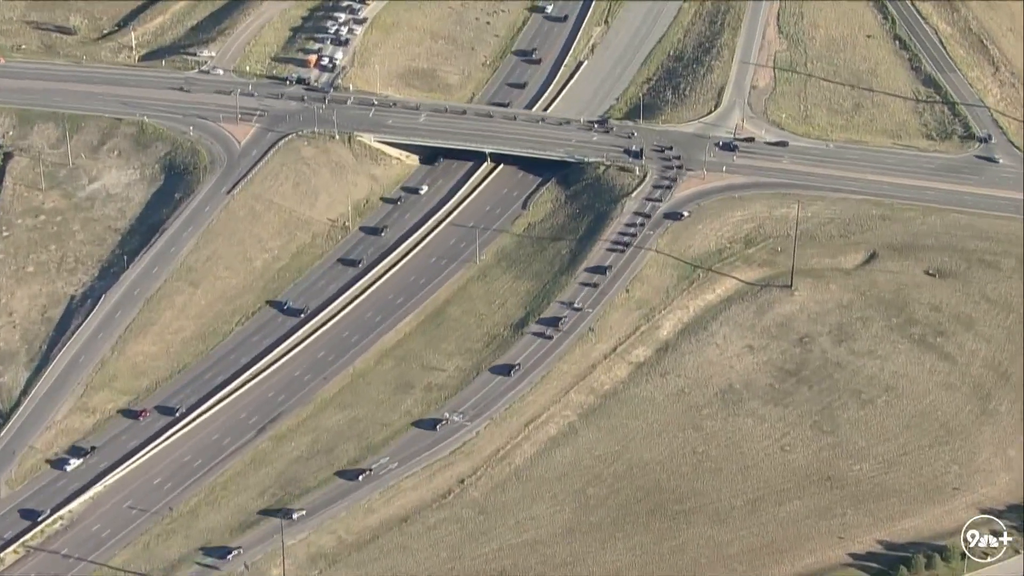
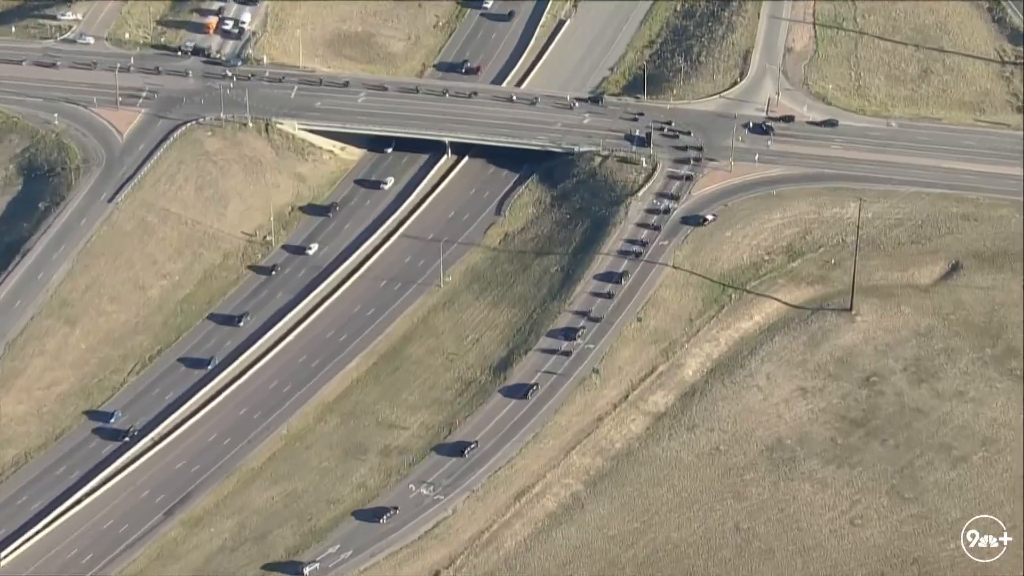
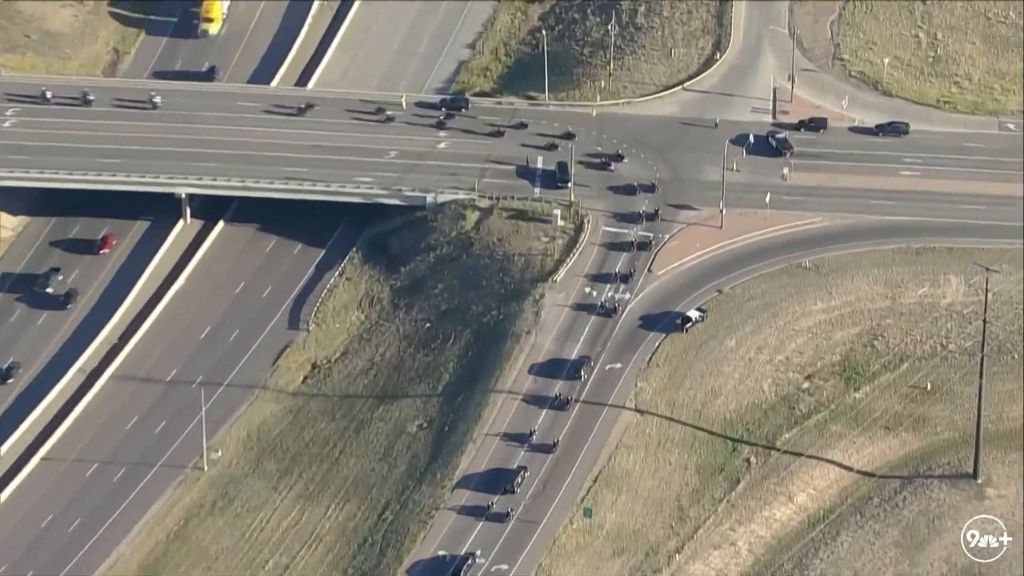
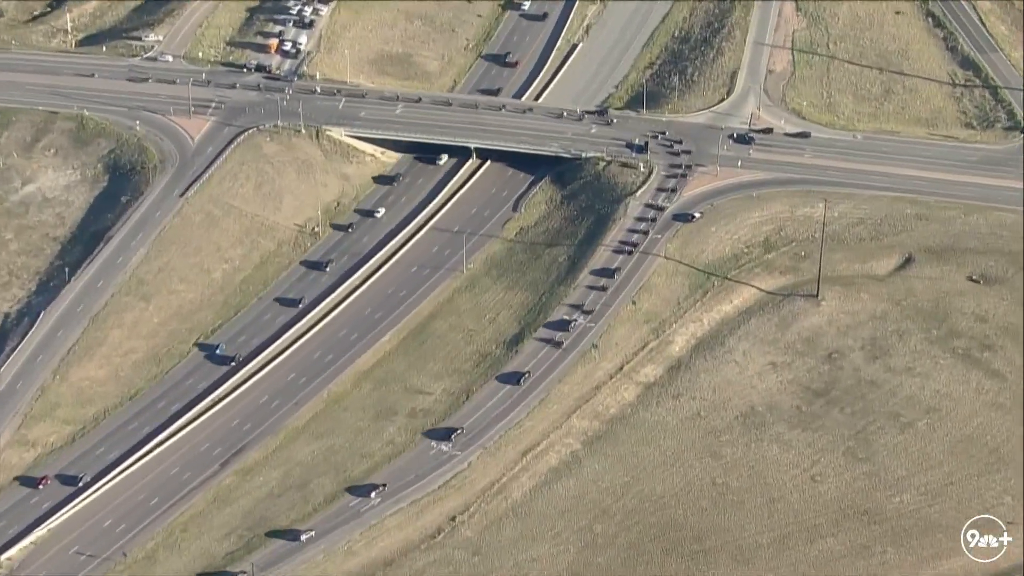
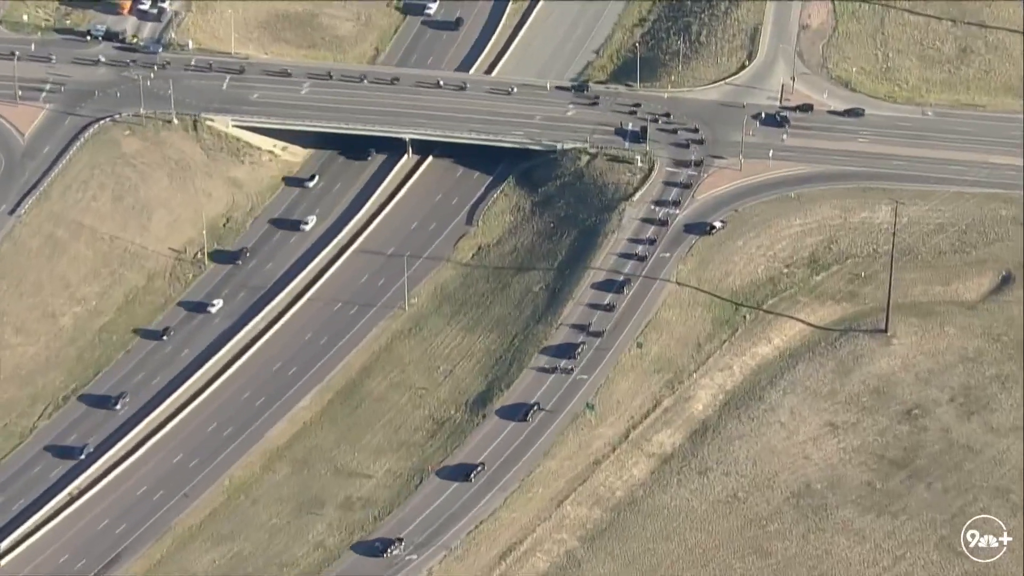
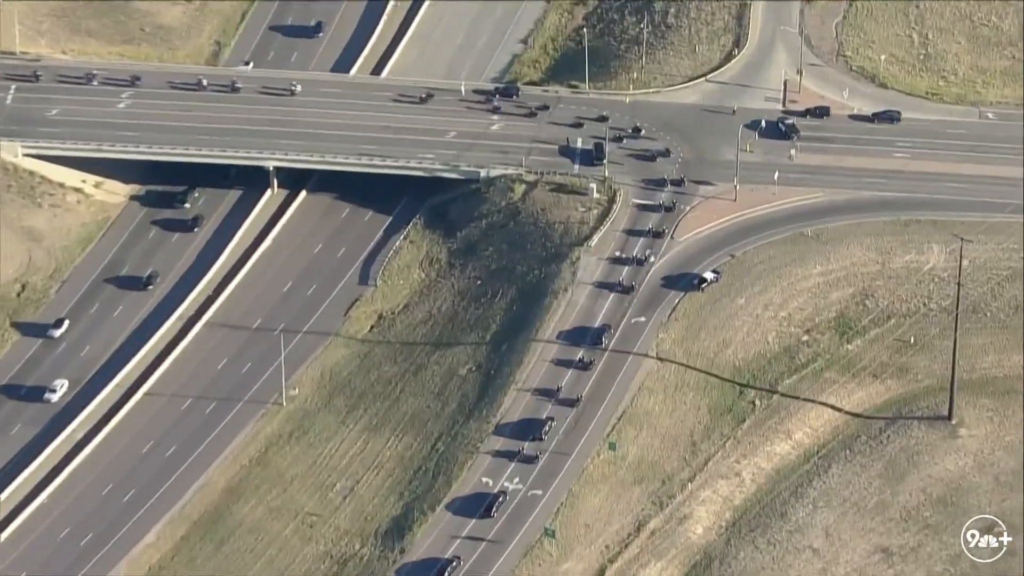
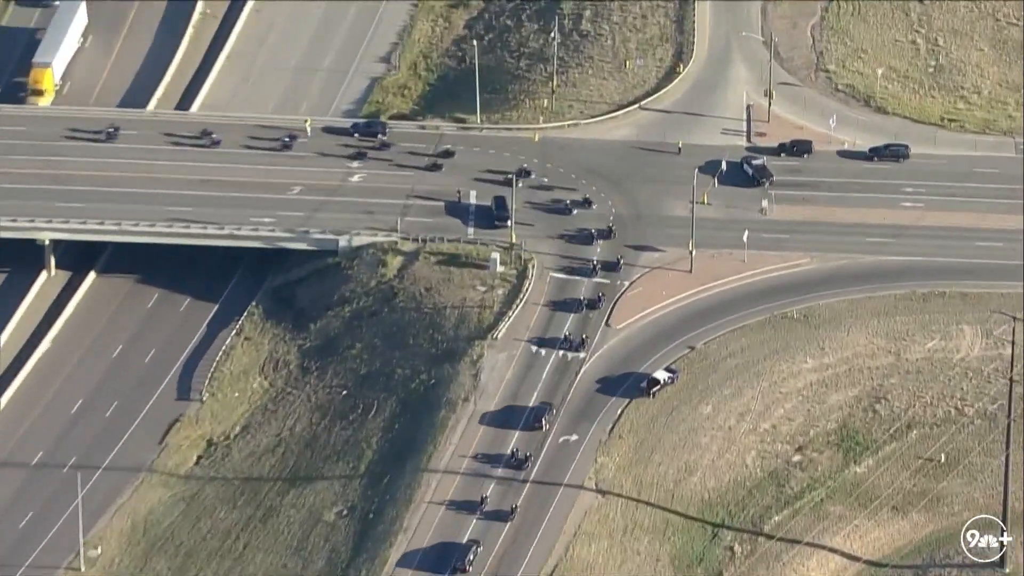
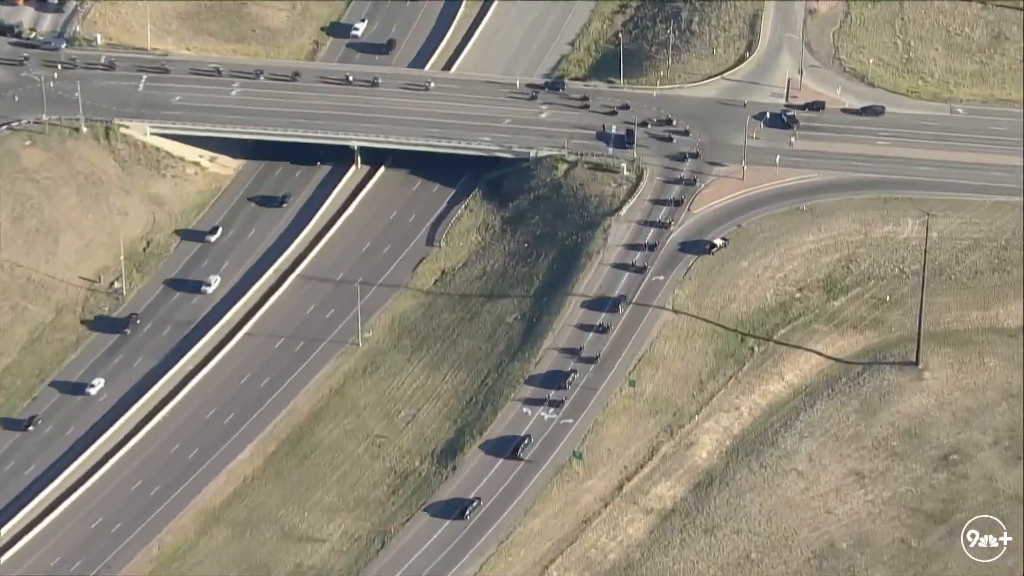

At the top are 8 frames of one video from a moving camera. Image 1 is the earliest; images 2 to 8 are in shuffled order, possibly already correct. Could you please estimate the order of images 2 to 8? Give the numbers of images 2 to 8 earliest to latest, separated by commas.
4, 2, 5, 8, 6, 3, 7
